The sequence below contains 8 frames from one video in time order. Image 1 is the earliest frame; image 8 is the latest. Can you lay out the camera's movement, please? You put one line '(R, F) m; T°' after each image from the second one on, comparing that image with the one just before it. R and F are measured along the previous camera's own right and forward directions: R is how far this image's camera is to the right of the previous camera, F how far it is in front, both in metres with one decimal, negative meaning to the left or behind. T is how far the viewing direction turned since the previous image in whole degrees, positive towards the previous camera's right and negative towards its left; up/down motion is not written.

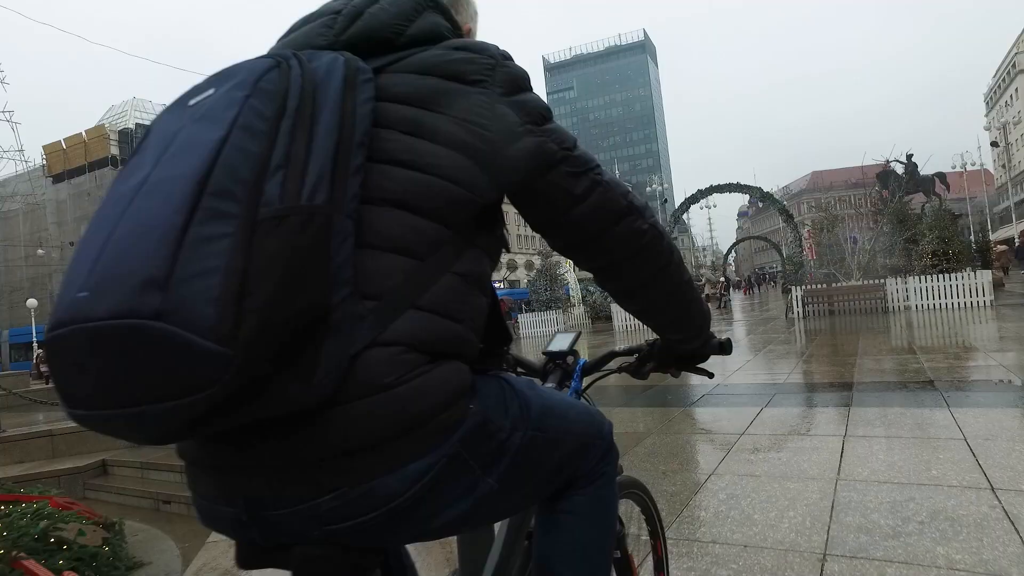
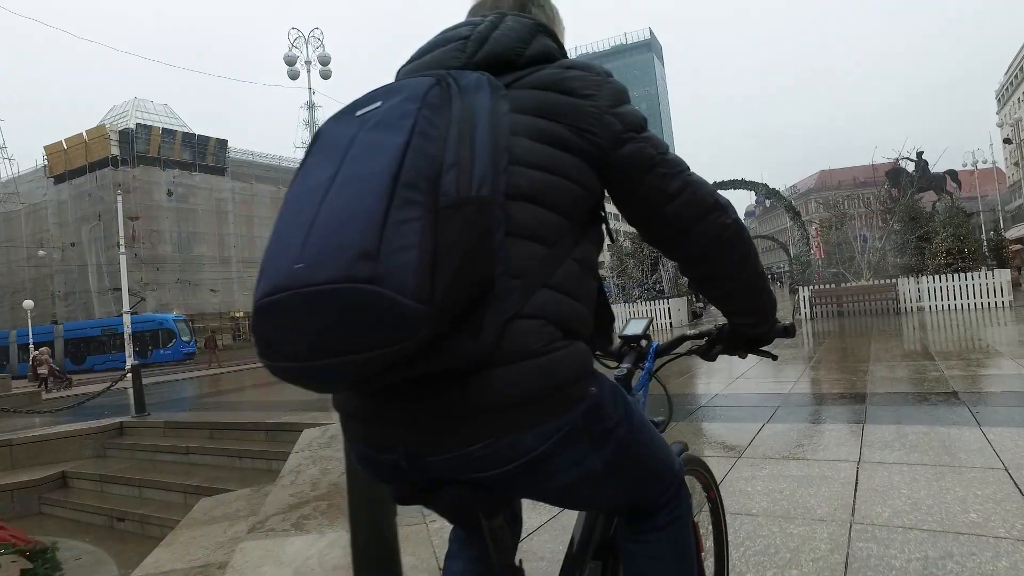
(+0.2, +0.5) m; -1°
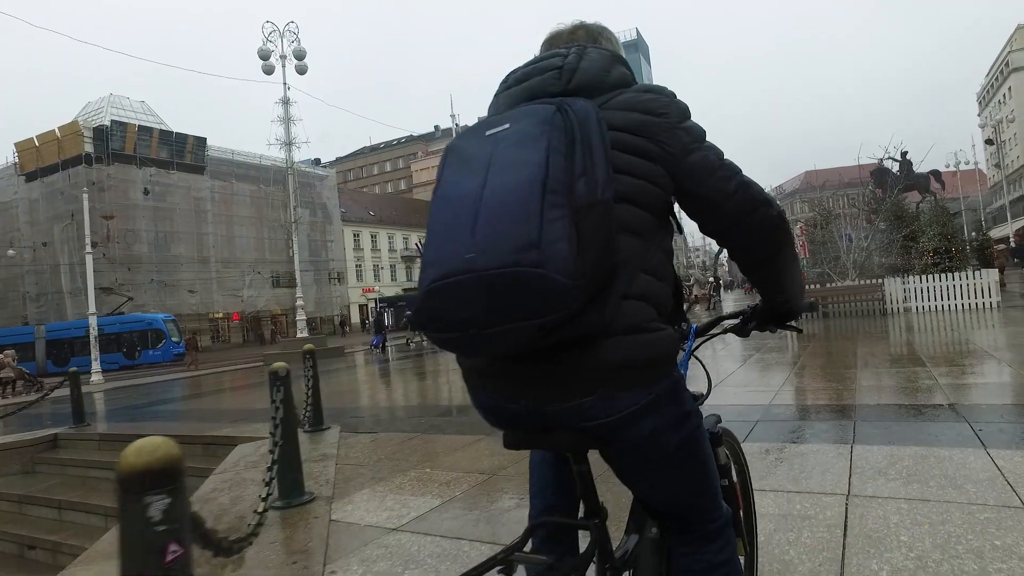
(+0.3, +0.6) m; +1°
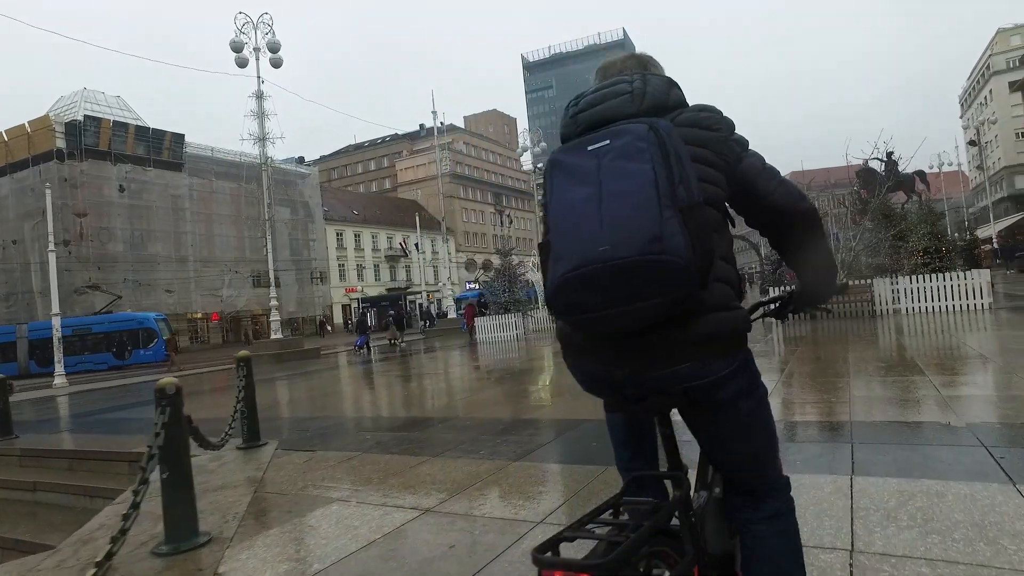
(+0.2, +0.6) m; +1°
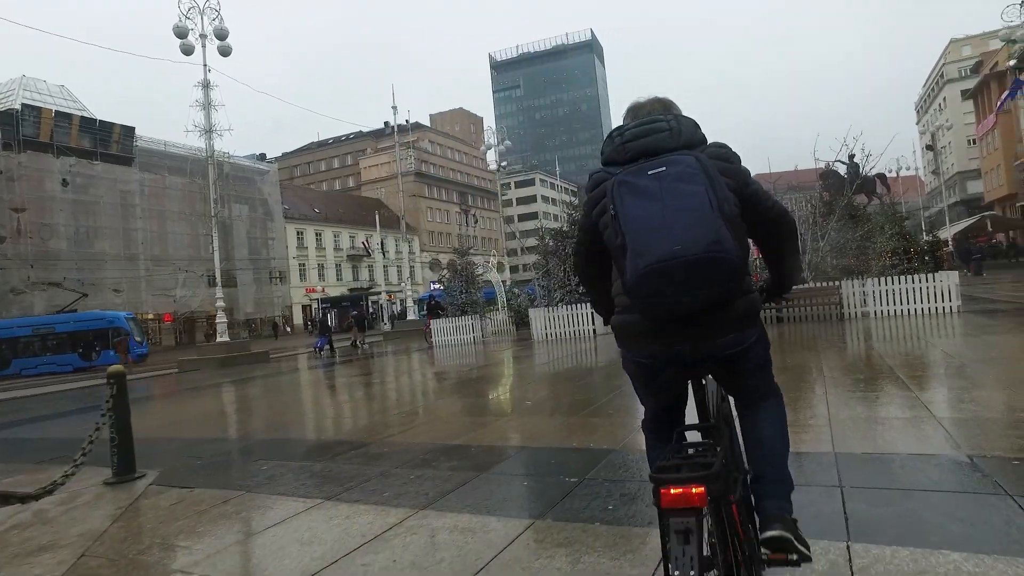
(+0.3, +0.8) m; +3°
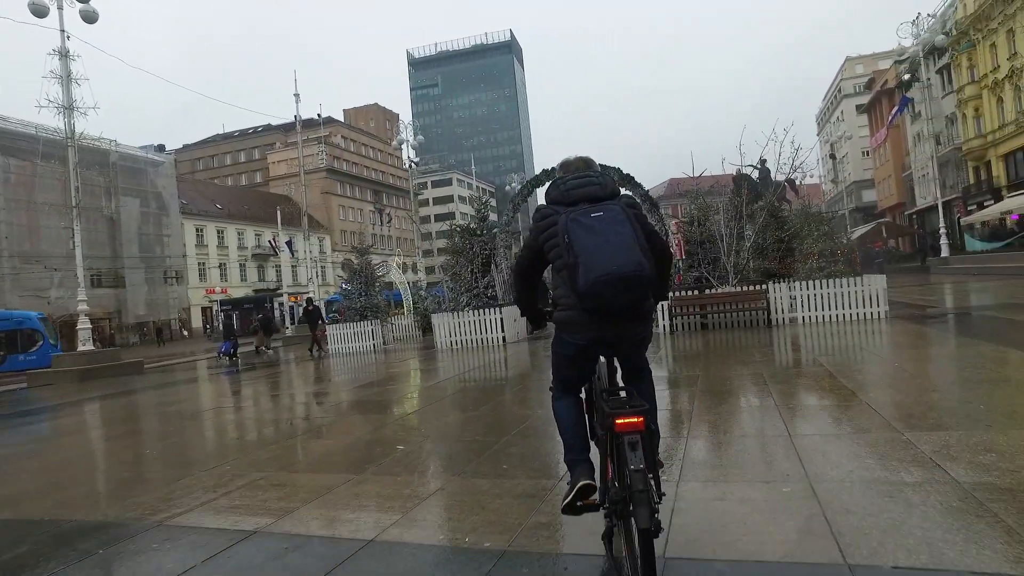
(+0.4, +1.6) m; +7°
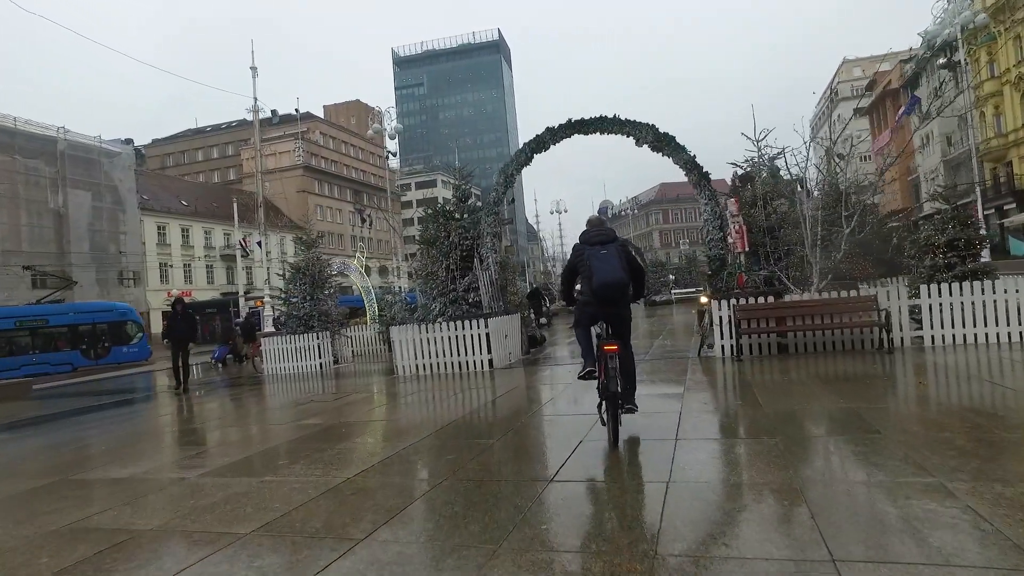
(-0.1, +4.2) m; +1°
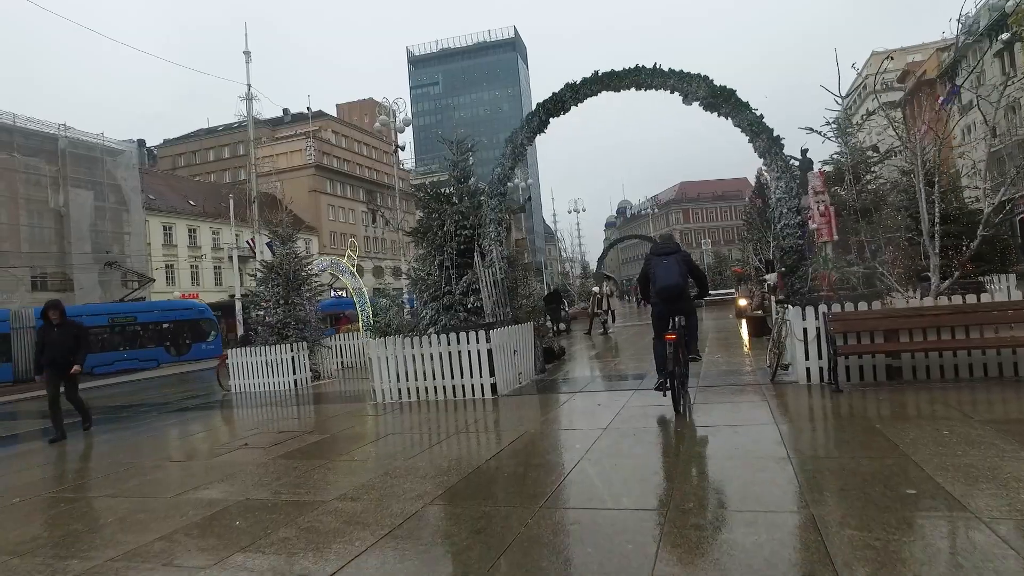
(+0.1, +2.4) m; -2°
